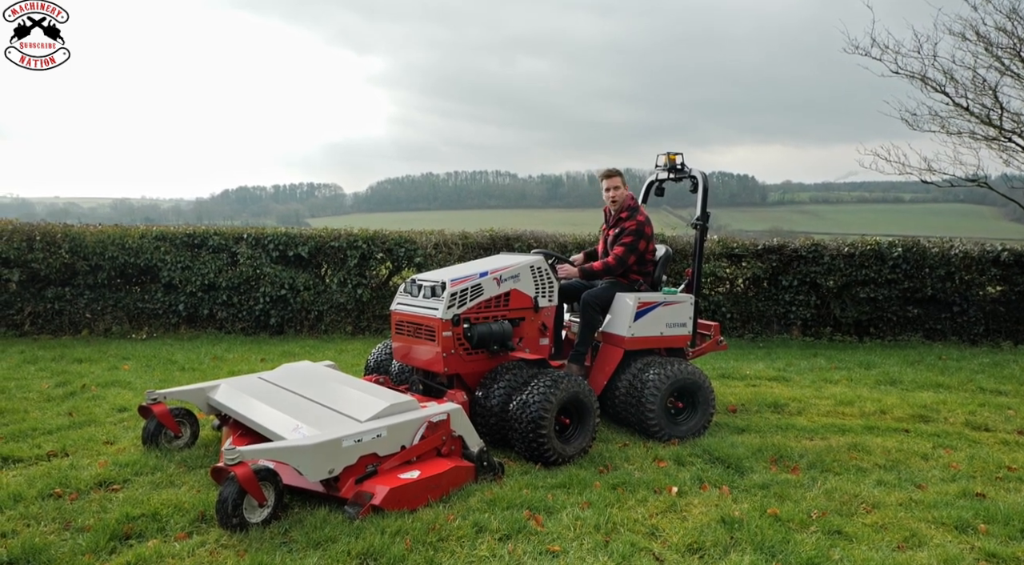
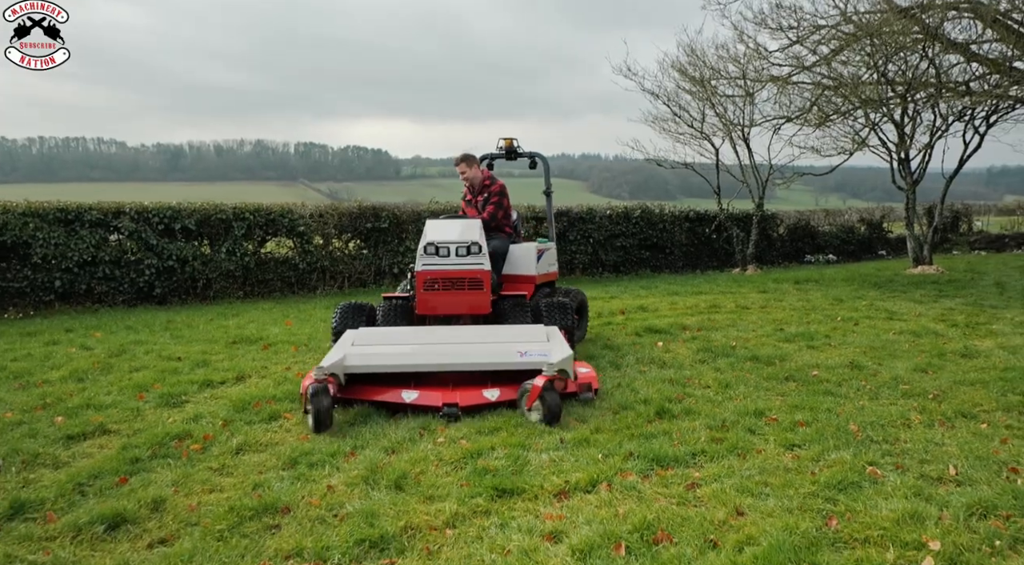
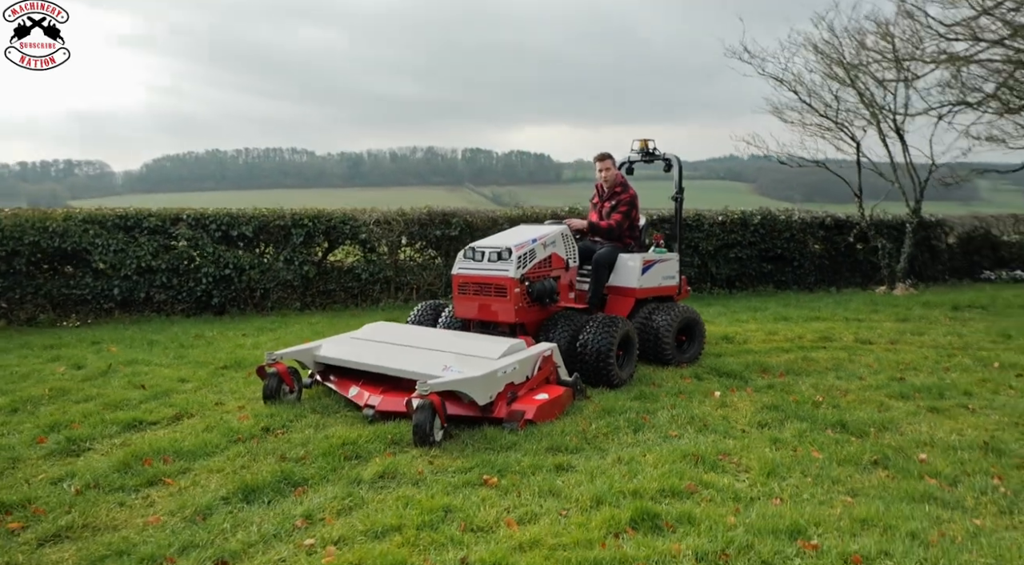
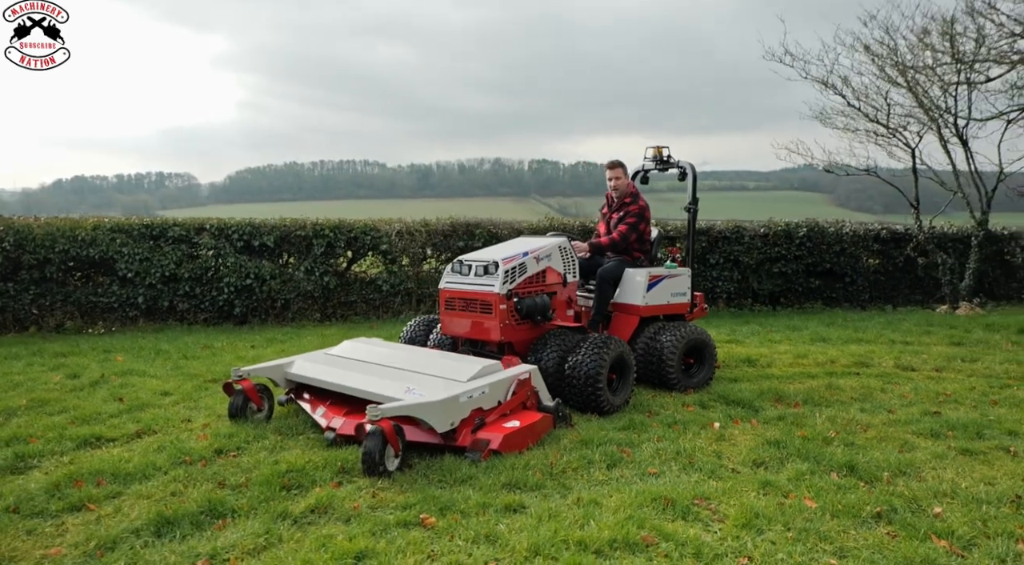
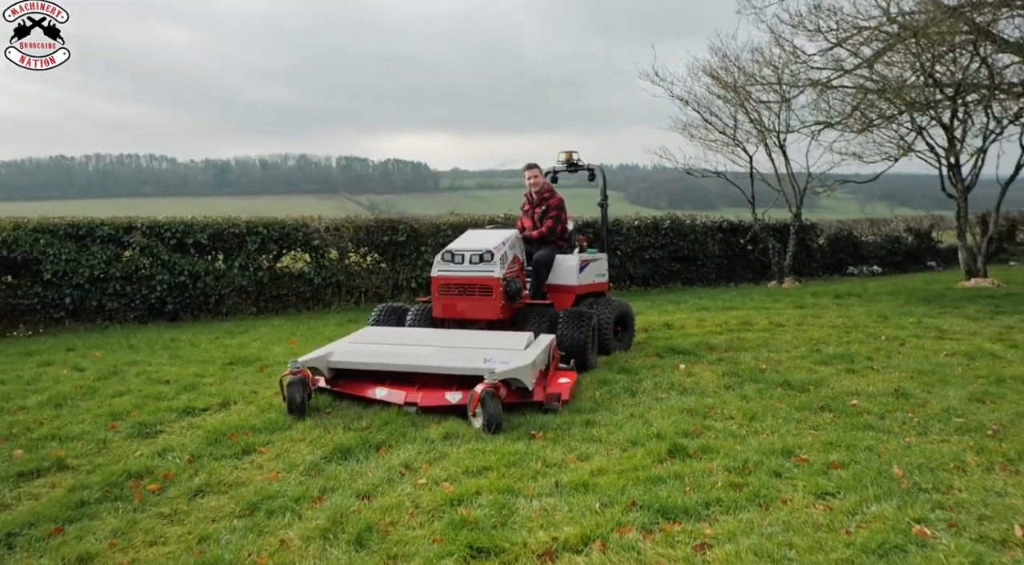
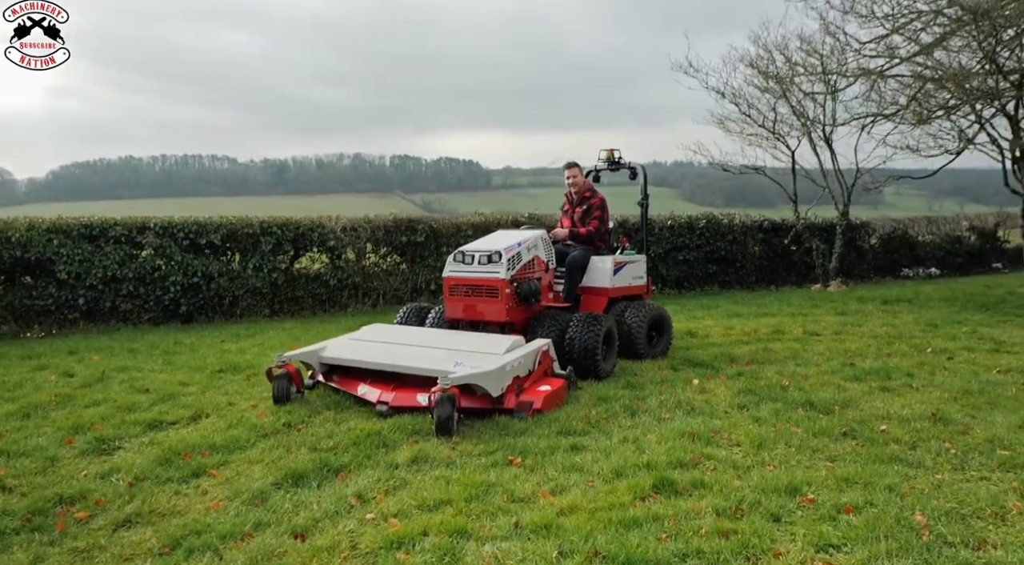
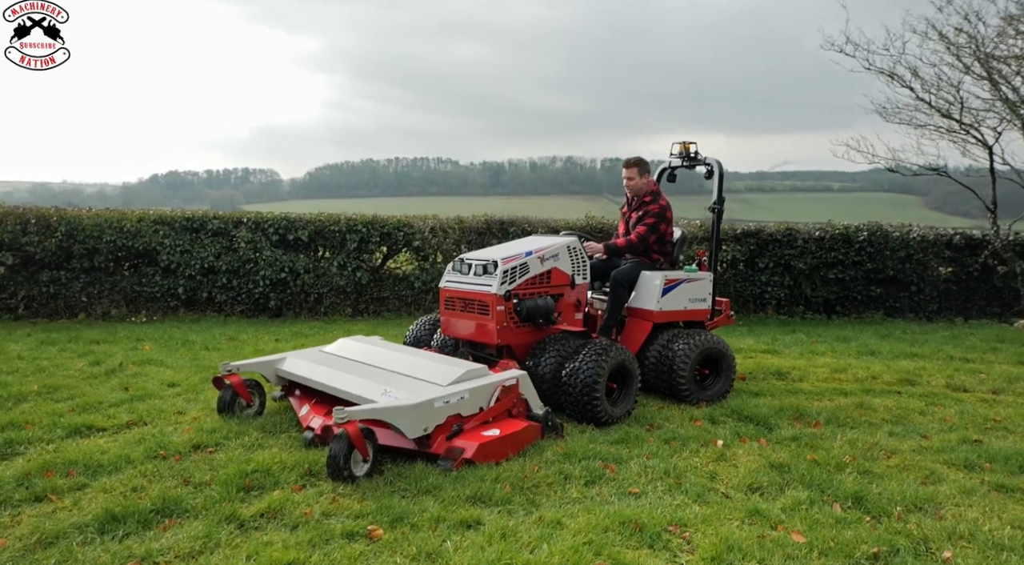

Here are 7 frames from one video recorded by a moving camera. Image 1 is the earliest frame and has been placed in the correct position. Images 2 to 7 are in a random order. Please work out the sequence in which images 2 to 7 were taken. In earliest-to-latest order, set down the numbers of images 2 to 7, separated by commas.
7, 4, 3, 6, 5, 2
